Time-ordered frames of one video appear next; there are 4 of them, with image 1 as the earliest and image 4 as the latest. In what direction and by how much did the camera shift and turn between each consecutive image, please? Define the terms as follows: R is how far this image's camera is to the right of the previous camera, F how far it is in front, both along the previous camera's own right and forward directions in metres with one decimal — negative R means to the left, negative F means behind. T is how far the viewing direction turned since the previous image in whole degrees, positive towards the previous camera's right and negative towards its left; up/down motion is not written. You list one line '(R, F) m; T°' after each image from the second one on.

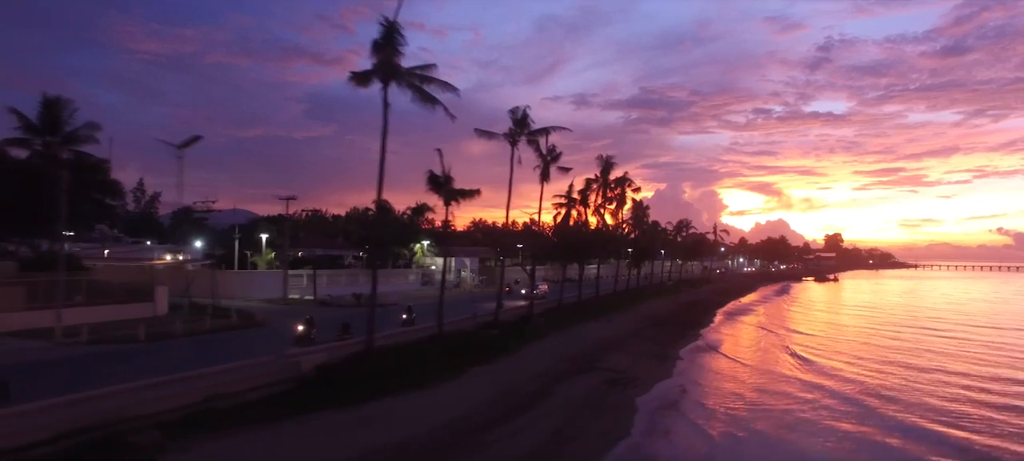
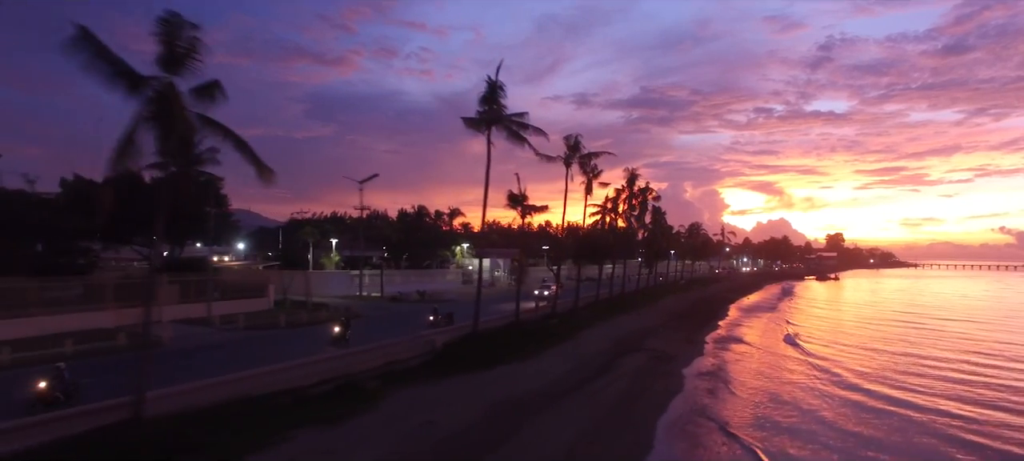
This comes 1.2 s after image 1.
(-1.0, +0.1) m; 0°
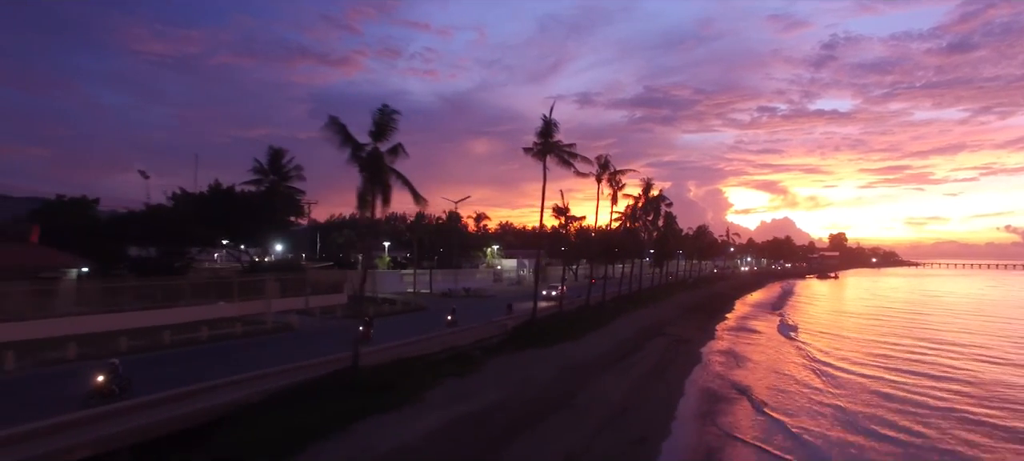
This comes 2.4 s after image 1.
(-0.5, -1.4) m; 0°
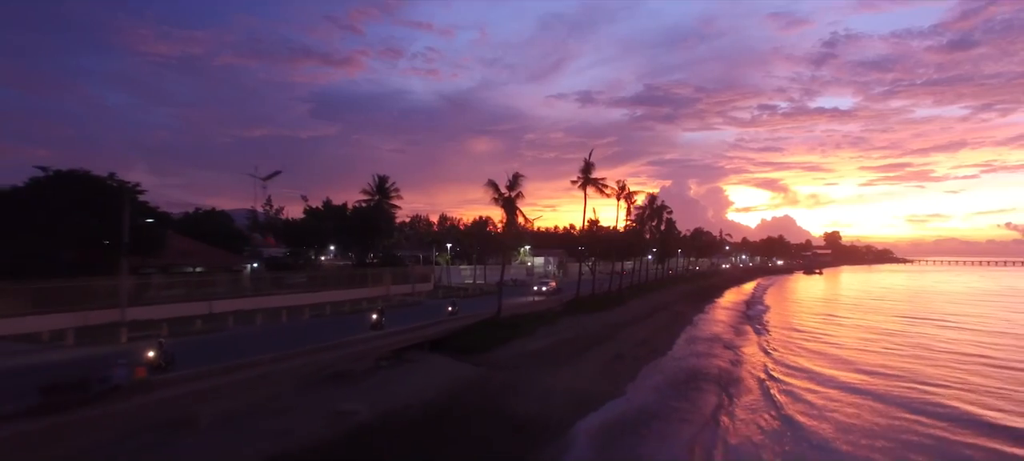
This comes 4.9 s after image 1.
(-0.7, -3.2) m; 0°
